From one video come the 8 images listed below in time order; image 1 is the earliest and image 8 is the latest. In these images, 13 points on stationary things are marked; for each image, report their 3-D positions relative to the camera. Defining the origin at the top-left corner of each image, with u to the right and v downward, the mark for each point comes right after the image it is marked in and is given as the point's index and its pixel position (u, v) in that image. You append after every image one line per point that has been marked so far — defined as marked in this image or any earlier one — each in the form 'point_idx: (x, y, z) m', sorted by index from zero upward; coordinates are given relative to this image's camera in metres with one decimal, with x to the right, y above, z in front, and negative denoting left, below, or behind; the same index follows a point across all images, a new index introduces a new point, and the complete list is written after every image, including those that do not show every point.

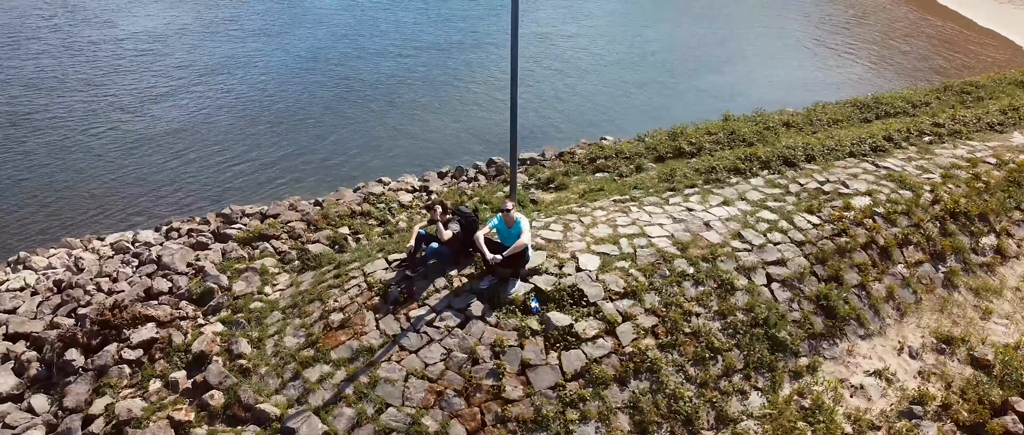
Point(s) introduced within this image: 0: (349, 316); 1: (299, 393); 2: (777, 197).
0: (-2.1, -1.2, +10.0) m
1: (-2.5, -2.0, +9.1) m
2: (+3.9, +0.3, +12.2) m
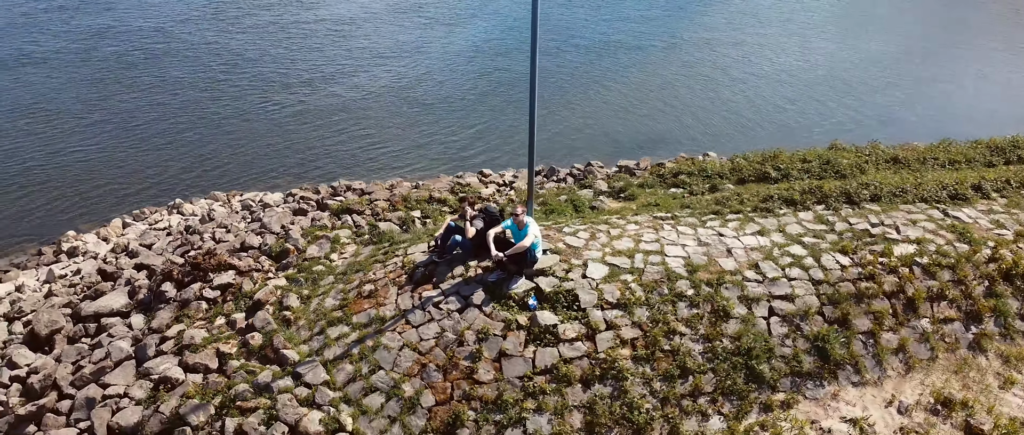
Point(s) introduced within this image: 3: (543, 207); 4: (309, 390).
0: (-1.9, -1.0, +11.6) m
1: (-2.6, -1.7, +10.8) m
2: (+4.5, -0.2, +12.1) m
3: (+0.5, +0.2, +14.3) m
4: (-2.5, -2.2, +10.1) m
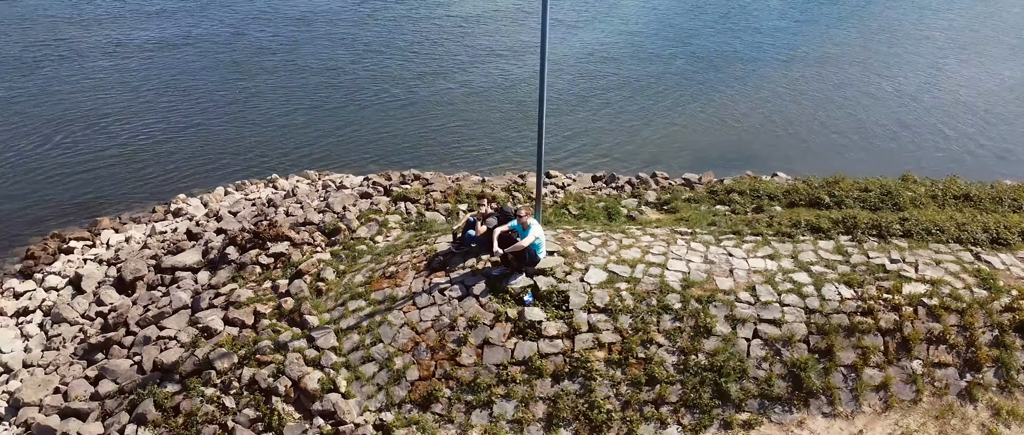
0: (-1.8, -0.8, +12.8) m
1: (-2.7, -1.4, +12.2) m
2: (+4.7, -0.7, +12.1) m
3: (+1.2, +0.1, +15.0) m
4: (-2.8, -1.9, +11.4) m
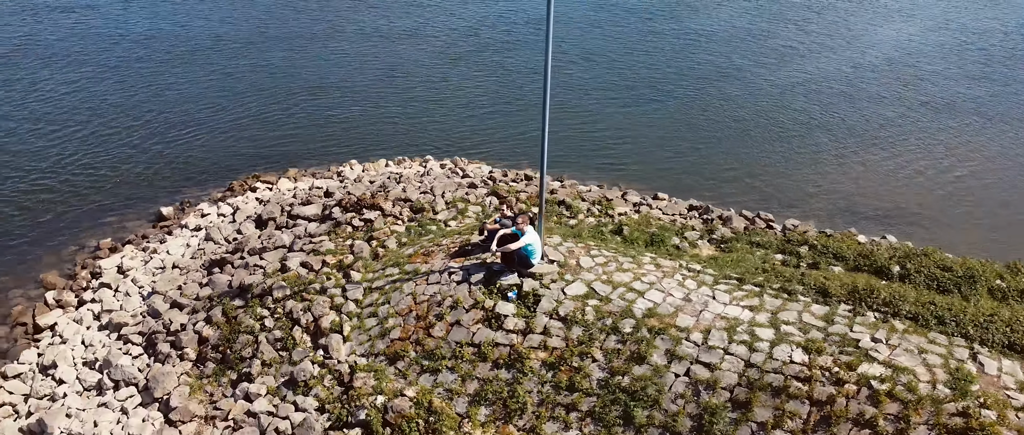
0: (-1.4, -0.6, +15.0) m
1: (-2.5, -1.0, +14.8) m
2: (+4.4, -1.6, +12.1) m
3: (+2.3, -0.3, +16.0) m
4: (-3.0, -1.5, +14.1) m
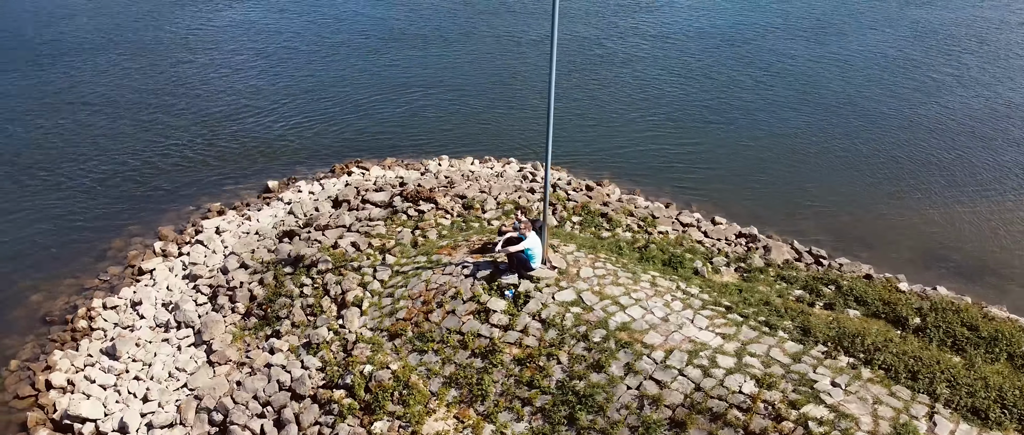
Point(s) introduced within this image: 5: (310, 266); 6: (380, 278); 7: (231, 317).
0: (-1.0, -0.6, +16.3) m
1: (-2.2, -0.9, +16.4) m
2: (+3.9, -2.2, +12.3) m
3: (+2.8, -0.7, +16.5) m
4: (-2.8, -1.2, +15.8) m
5: (-4.2, -1.0, +16.6) m
6: (-2.6, -1.2, +15.8) m
7: (-5.6, -2.0, +16.0) m
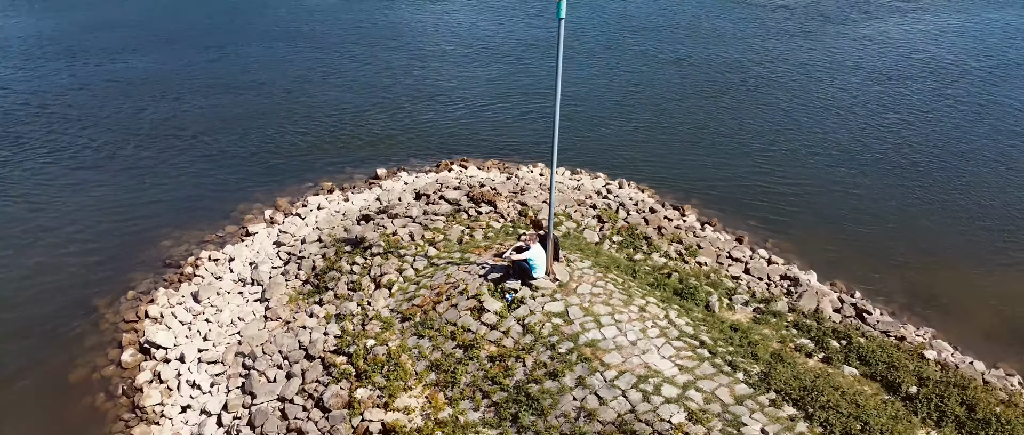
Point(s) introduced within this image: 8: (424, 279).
0: (-0.4, -0.7, +17.8) m
1: (-1.5, -0.8, +18.1) m
2: (+3.2, -2.8, +12.7) m
3: (+3.3, -1.3, +17.1) m
4: (-2.3, -1.1, +17.7) m
5: (-3.4, -0.7, +18.9) m
6: (-2.1, -1.1, +17.7) m
7: (-5.0, -1.5, +18.6) m
8: (-1.9, -1.3, +17.1) m
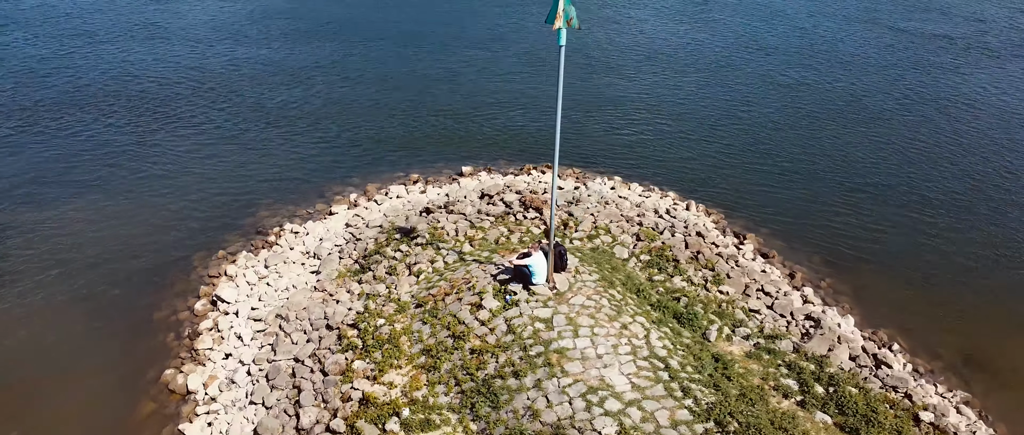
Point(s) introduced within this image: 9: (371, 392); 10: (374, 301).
0: (+0.2, -0.8, +19.0) m
1: (-0.9, -0.8, +19.5) m
2: (+2.3, -3.3, +13.3) m
3: (+3.6, -1.8, +17.5) m
4: (-1.8, -1.0, +19.4) m
5: (-2.5, -0.5, +20.7) m
6: (-1.6, -1.0, +19.3) m
7: (-4.3, -1.1, +20.7) m
8: (-1.5, -1.3, +18.6) m
9: (-2.7, -3.3, +15.3) m
10: (-3.1, -1.9, +18.2) m
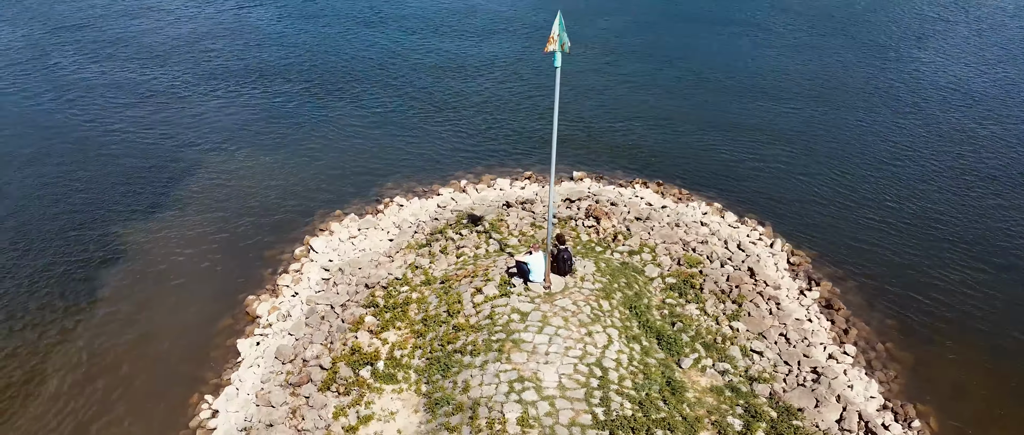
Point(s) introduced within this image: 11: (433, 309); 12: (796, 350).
0: (+1.0, -0.9, +20.5) m
1: (+0.1, -0.8, +21.3) m
2: (+0.8, -3.5, +14.5) m
3: (+3.5, -2.4, +18.0) m
4: (-0.8, -0.8, +21.4) m
5: (-1.0, -0.2, +22.9) m
6: (-0.6, -0.8, +21.3) m
7: (-2.7, -0.5, +23.5) m
8: (-0.8, -1.1, +20.6) m
9: (-3.3, -2.8, +17.9) m
10: (-2.6, -1.4, +20.7) m
11: (-1.8, -2.1, +18.6) m
12: (+6.5, -3.0, +18.6) m
